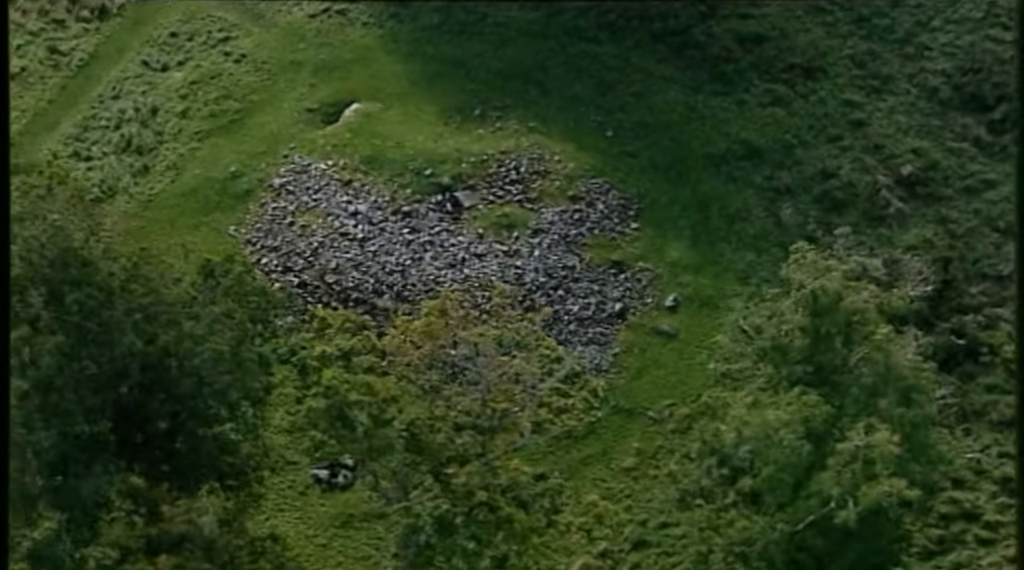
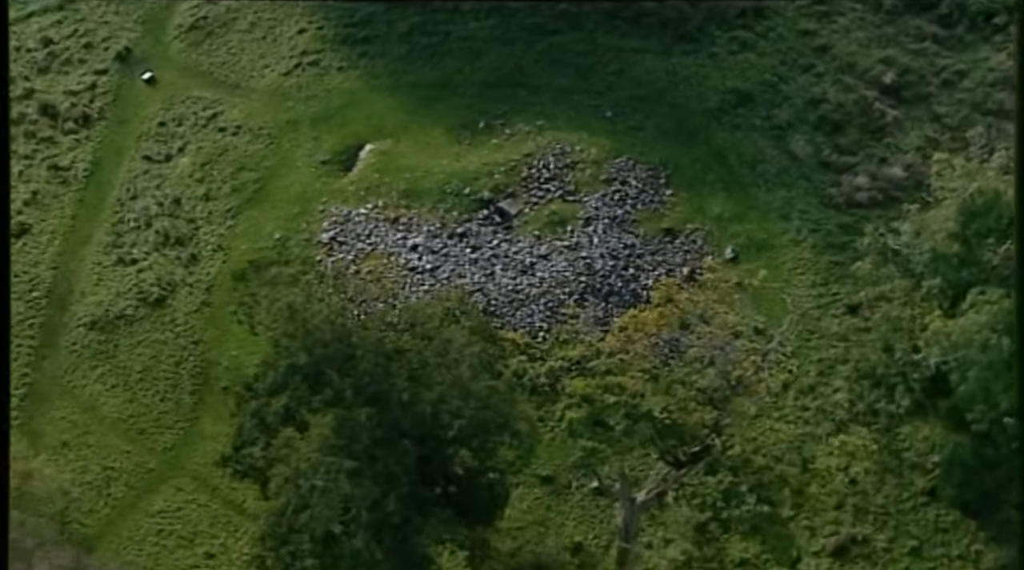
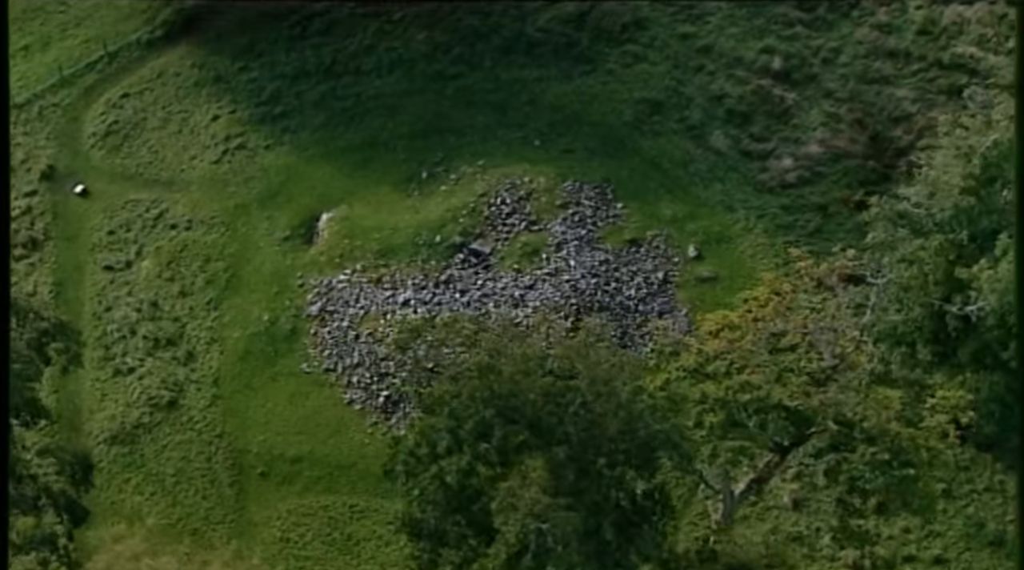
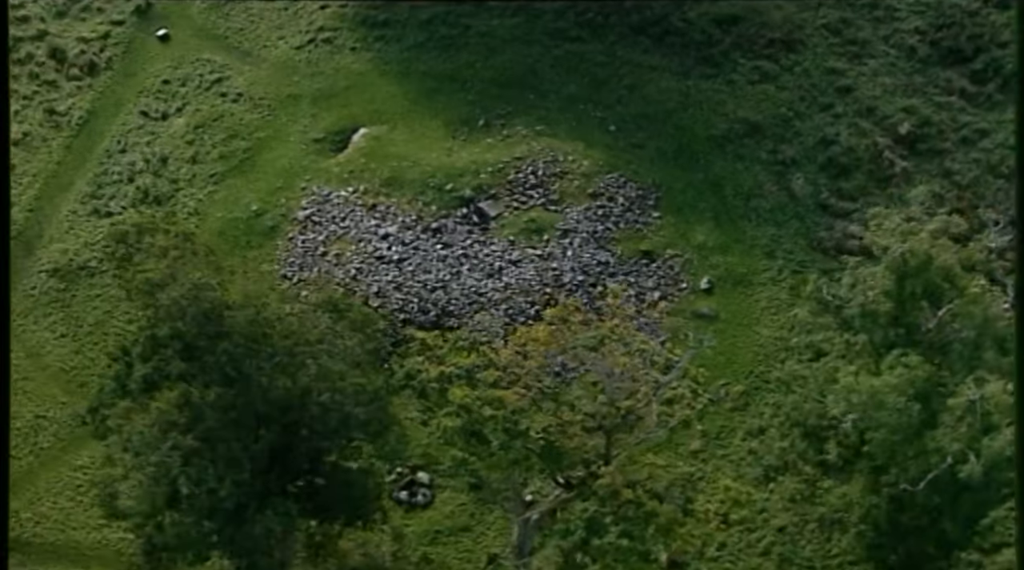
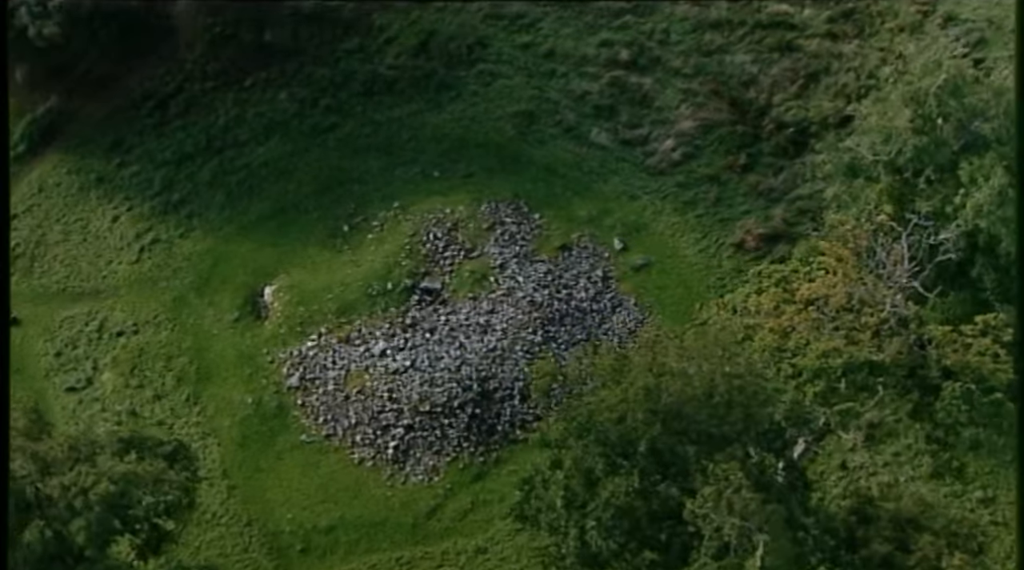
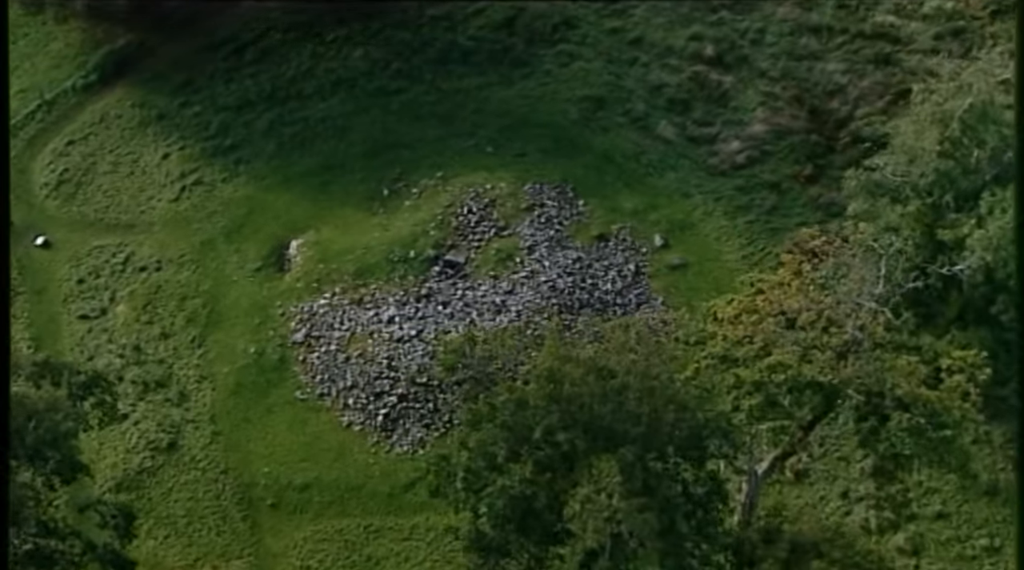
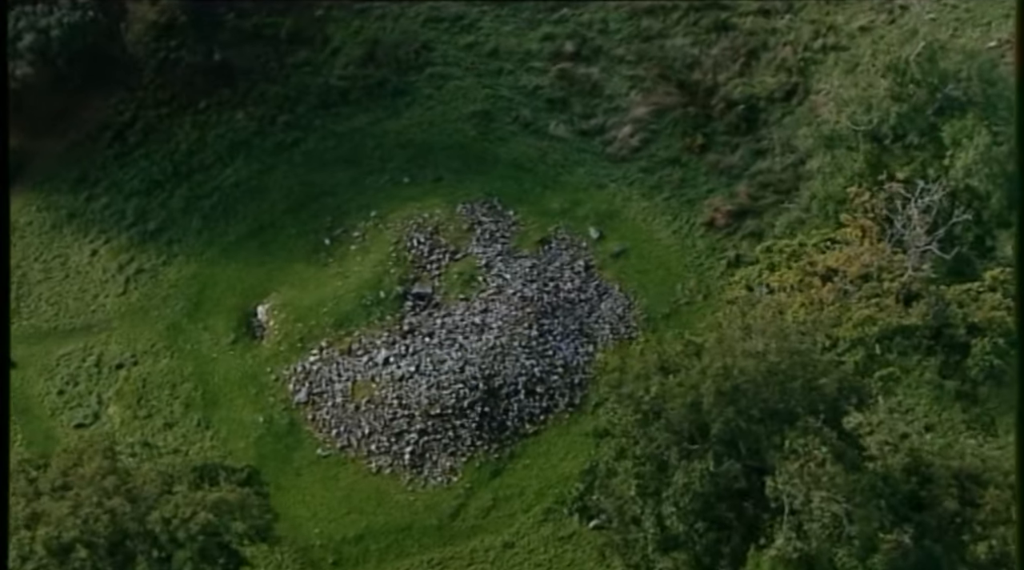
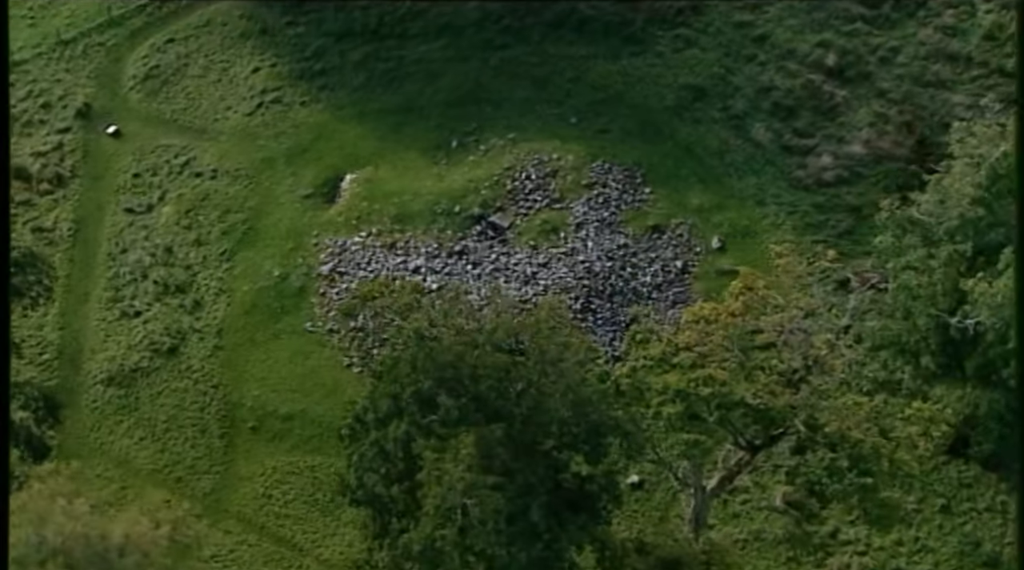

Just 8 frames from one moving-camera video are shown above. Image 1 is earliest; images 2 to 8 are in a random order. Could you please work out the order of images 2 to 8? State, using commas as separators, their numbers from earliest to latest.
4, 2, 8, 3, 6, 5, 7
